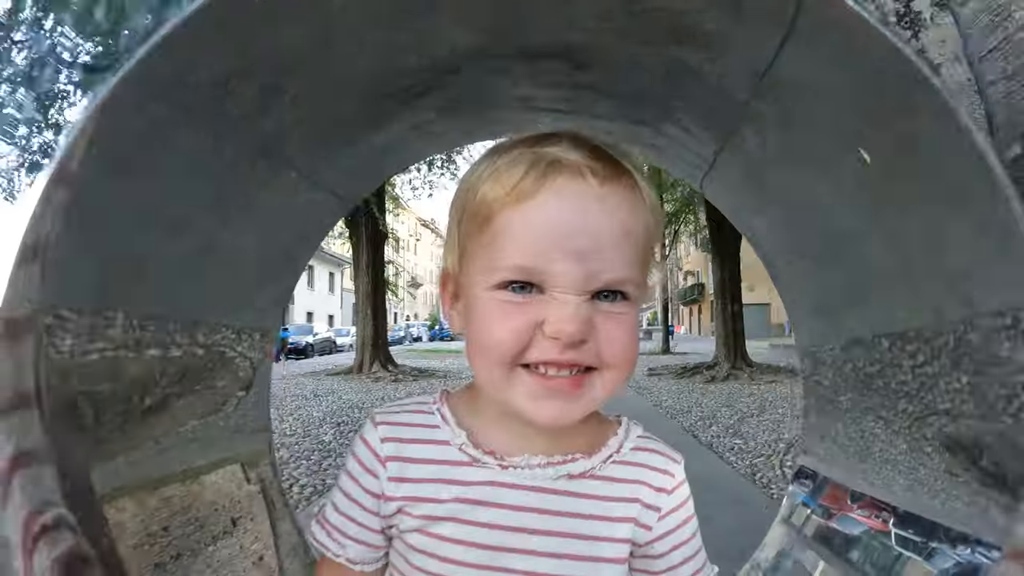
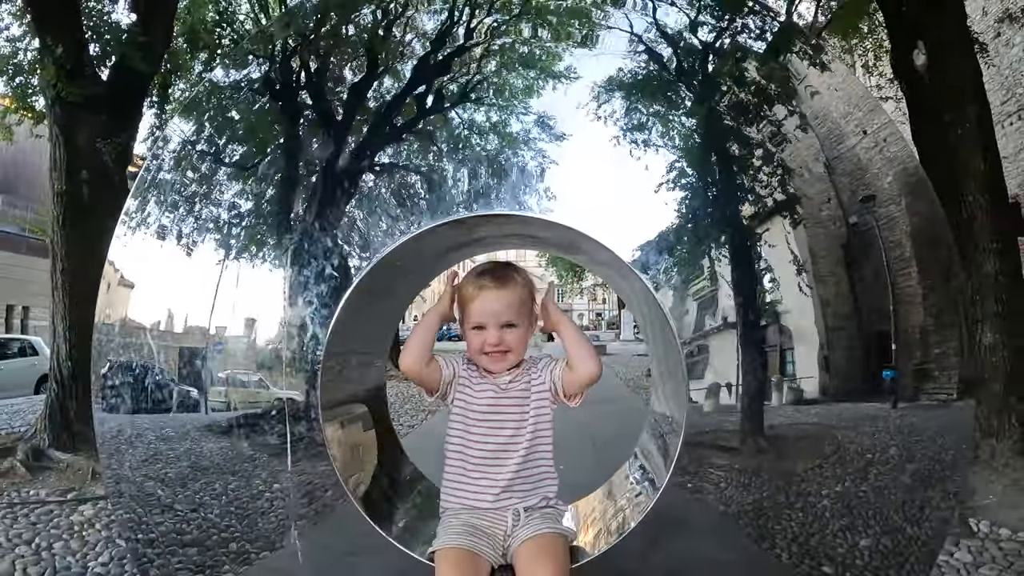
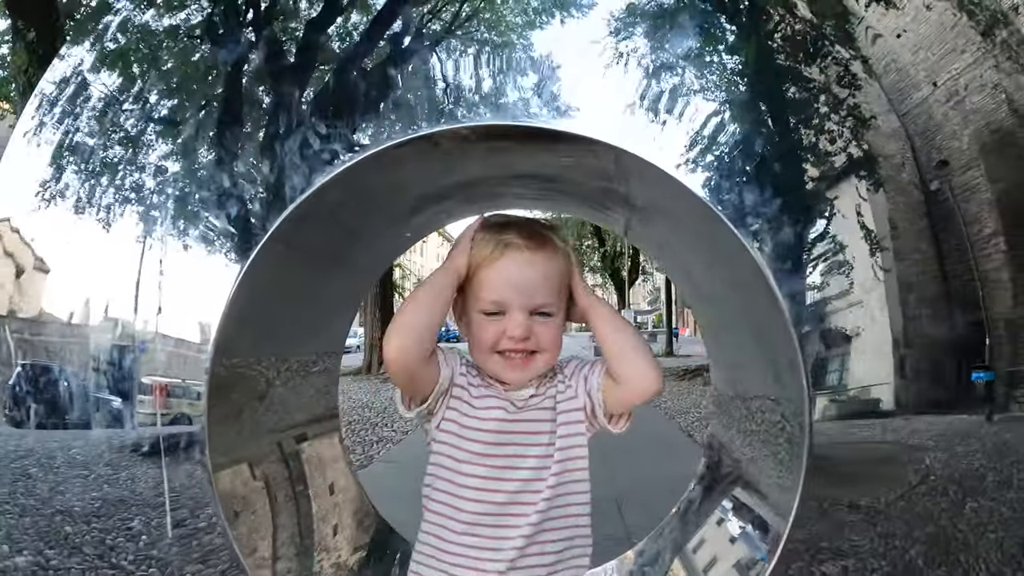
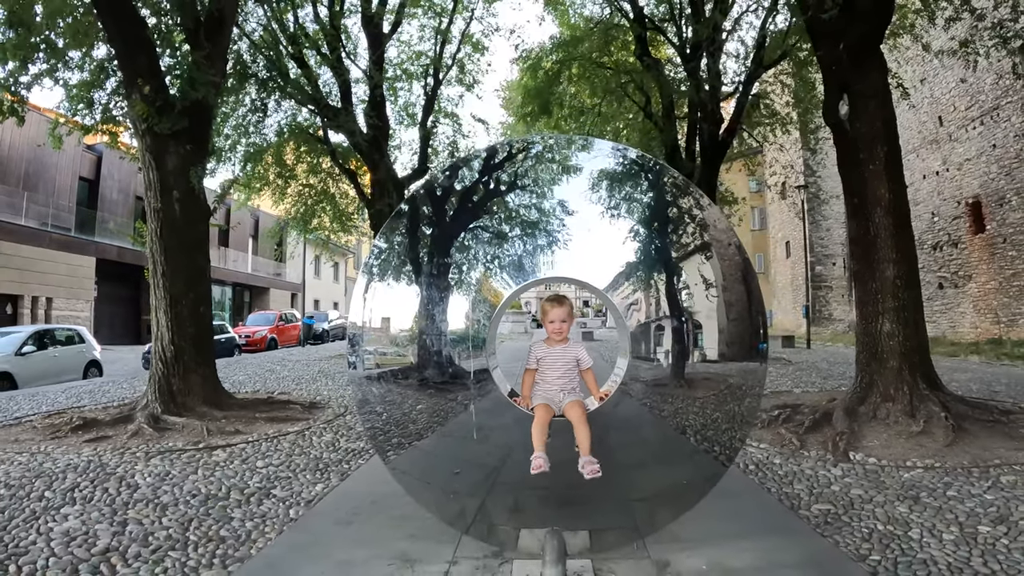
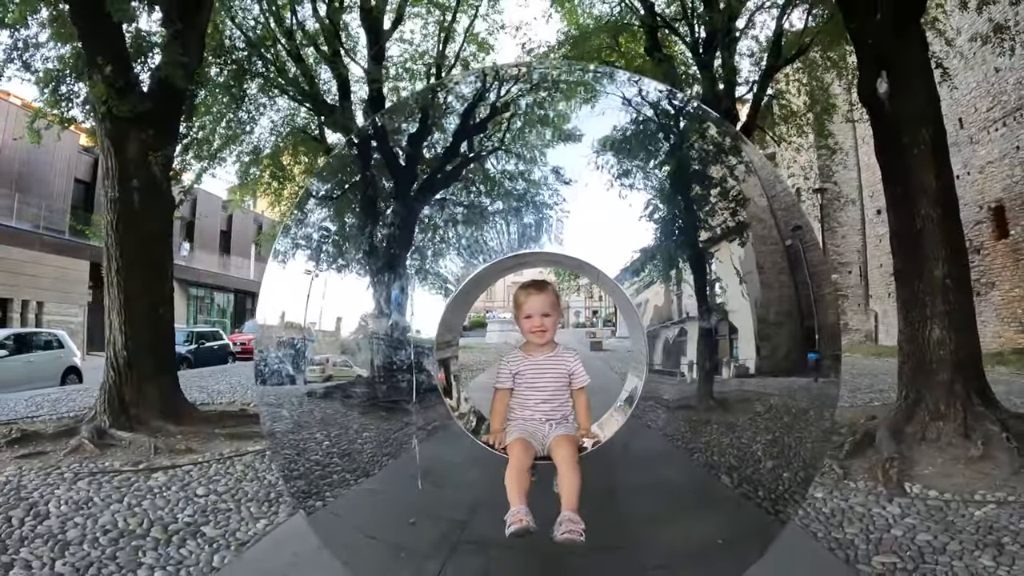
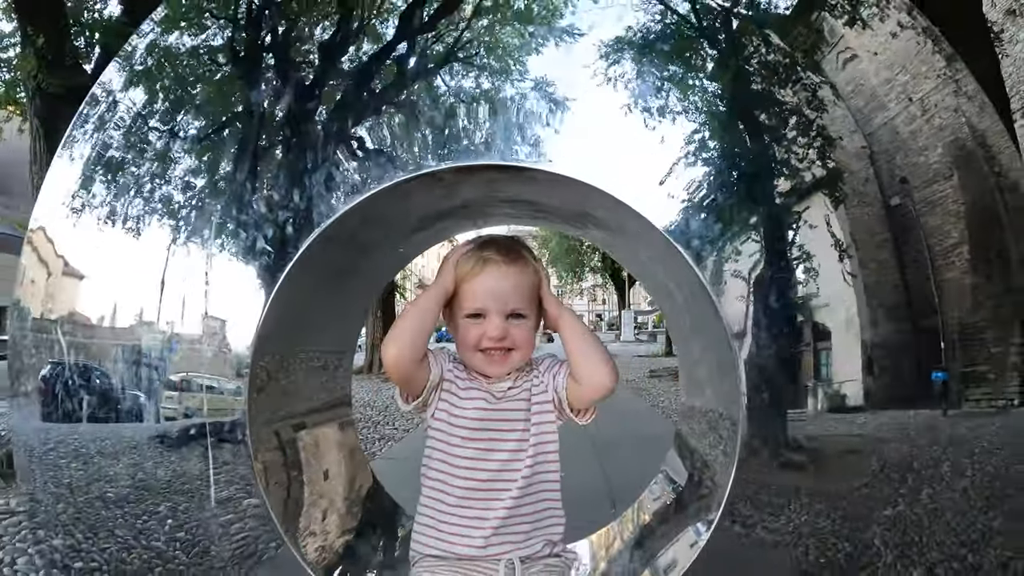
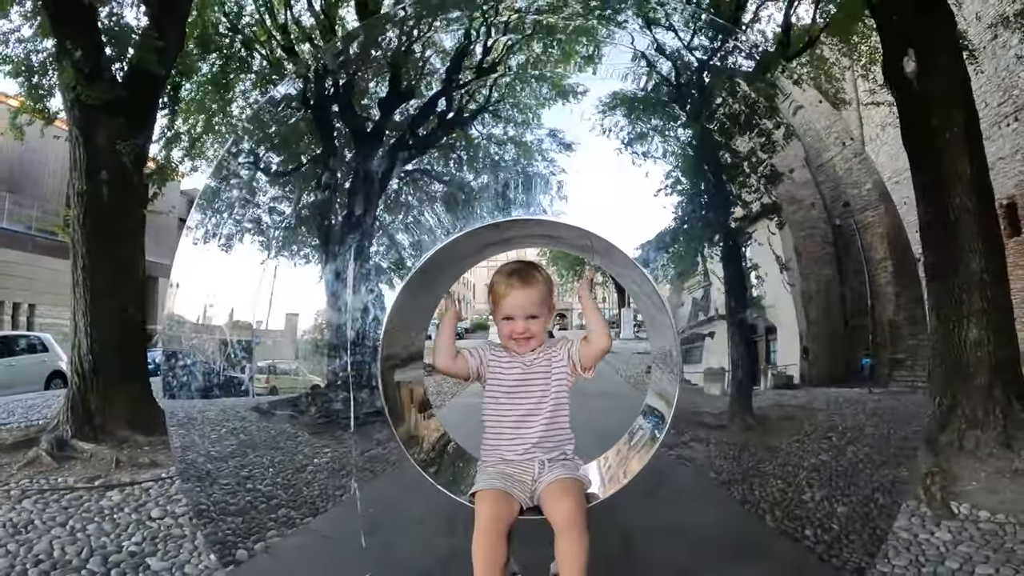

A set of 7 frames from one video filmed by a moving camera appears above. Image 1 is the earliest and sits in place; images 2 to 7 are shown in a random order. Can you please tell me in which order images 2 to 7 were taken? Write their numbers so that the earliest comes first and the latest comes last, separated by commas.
3, 6, 2, 7, 5, 4
